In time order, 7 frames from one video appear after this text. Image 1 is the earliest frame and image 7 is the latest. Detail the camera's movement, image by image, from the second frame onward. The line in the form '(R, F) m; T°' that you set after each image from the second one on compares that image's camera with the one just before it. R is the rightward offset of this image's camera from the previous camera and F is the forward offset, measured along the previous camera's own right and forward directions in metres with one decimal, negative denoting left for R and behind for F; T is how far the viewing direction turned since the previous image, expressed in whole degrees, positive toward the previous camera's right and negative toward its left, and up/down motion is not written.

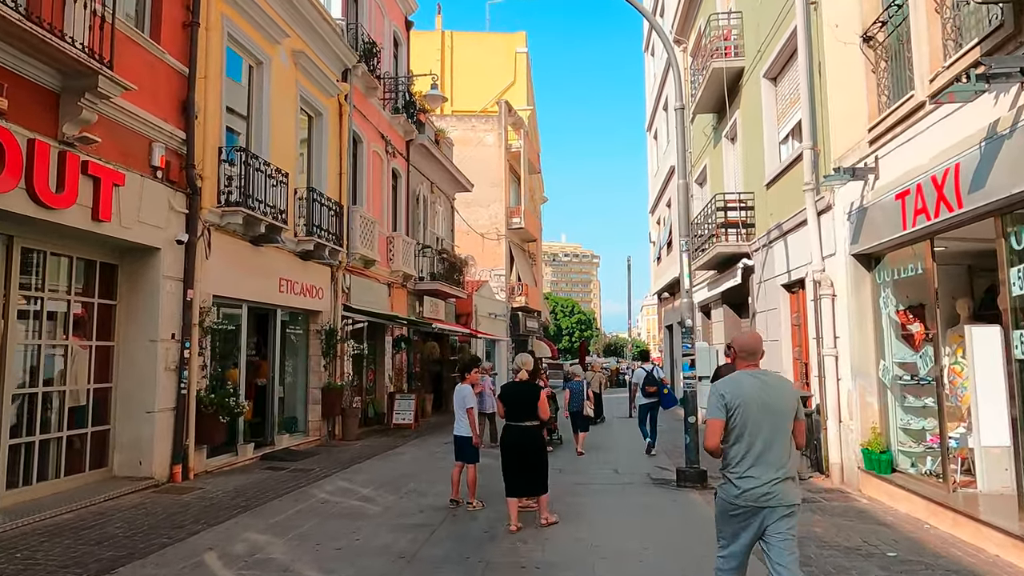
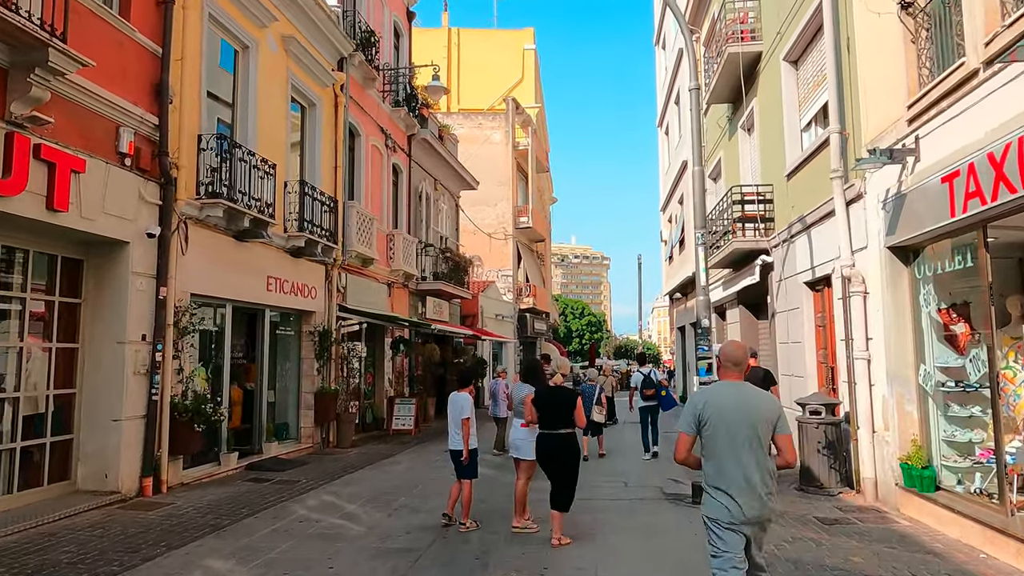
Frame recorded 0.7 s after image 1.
(+0.1, +0.8) m; -1°
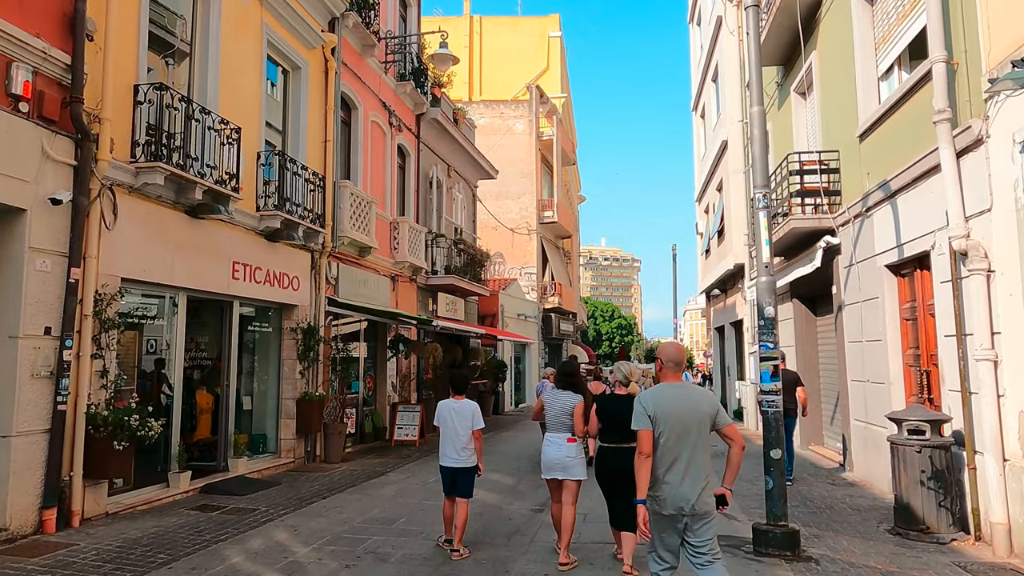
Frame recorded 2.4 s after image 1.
(+0.3, +1.9) m; -3°
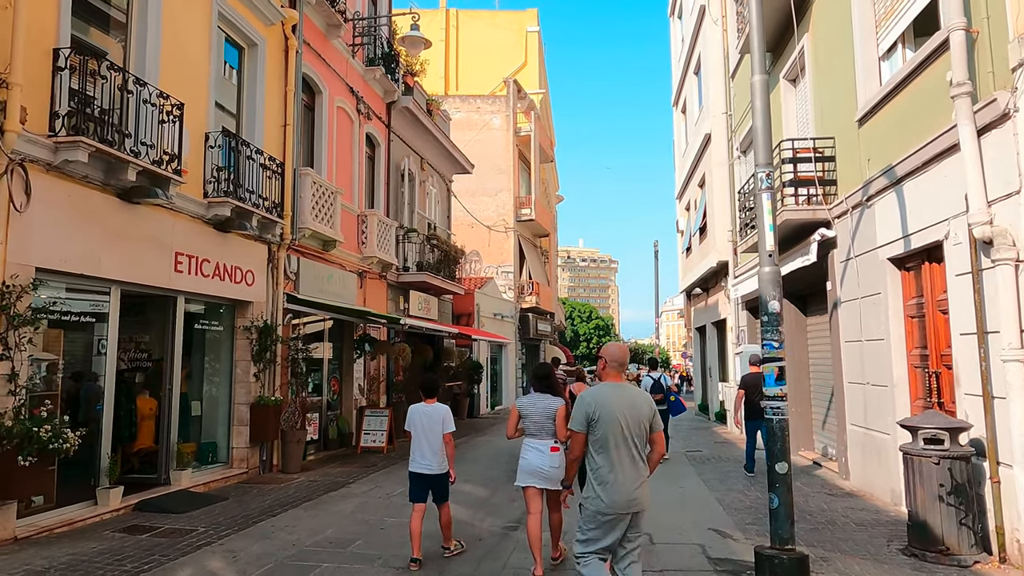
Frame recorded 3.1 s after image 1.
(+0.1, +0.8) m; +2°
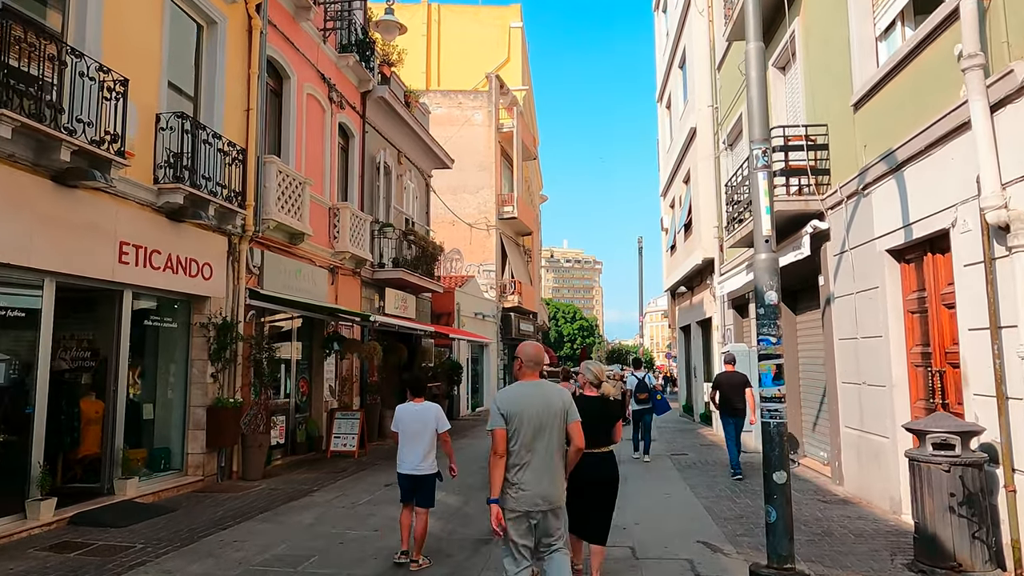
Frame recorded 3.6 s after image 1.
(+0.1, +0.6) m; +1°
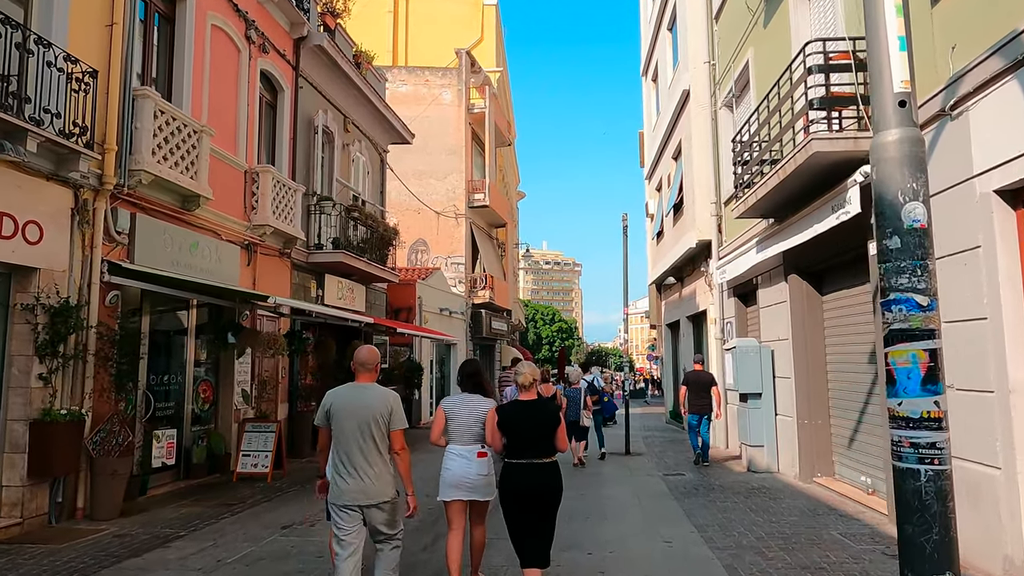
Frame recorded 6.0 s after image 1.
(+0.4, +2.5) m; +2°
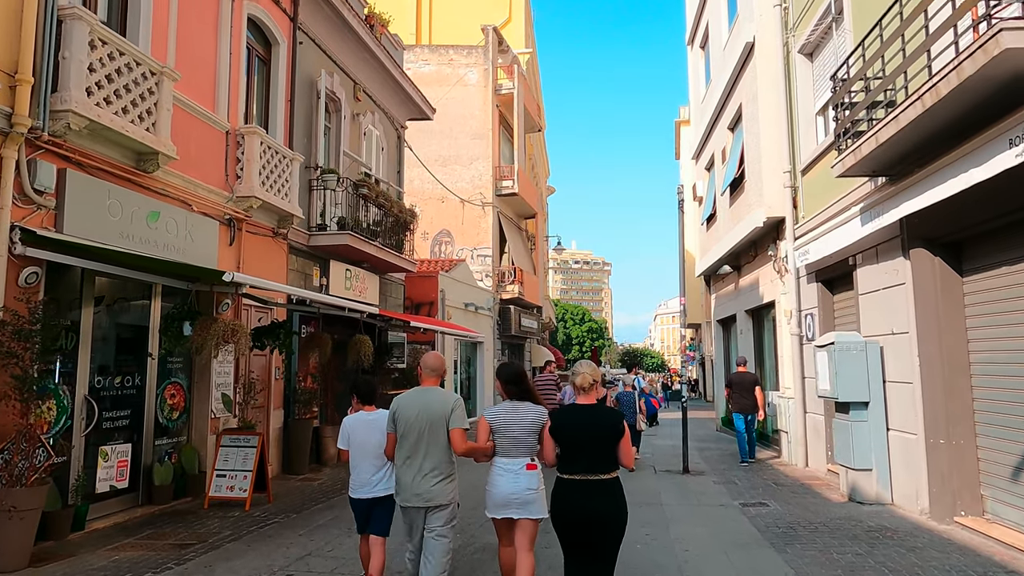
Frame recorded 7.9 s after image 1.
(-0.1, +2.1) m; -2°
